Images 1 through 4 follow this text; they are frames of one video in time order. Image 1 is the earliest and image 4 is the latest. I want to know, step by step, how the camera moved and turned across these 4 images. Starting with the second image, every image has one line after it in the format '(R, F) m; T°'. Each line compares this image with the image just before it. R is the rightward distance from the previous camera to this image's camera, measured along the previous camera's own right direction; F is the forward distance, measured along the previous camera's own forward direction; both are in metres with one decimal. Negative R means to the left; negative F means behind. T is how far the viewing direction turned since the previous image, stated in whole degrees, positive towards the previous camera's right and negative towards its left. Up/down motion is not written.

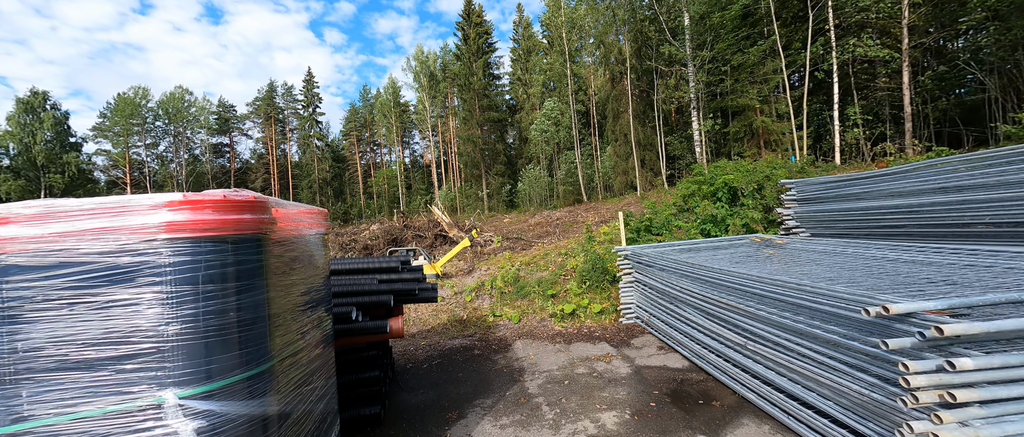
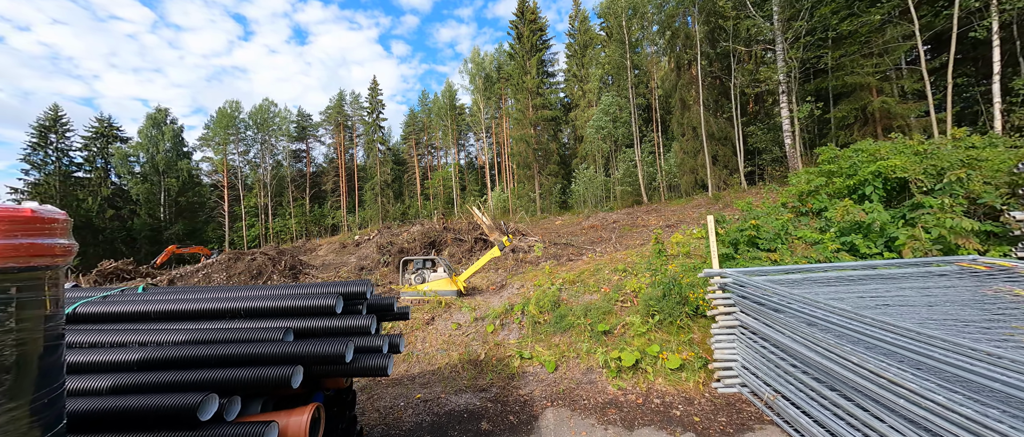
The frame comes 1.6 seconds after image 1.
(+0.2, +1.7) m; -9°
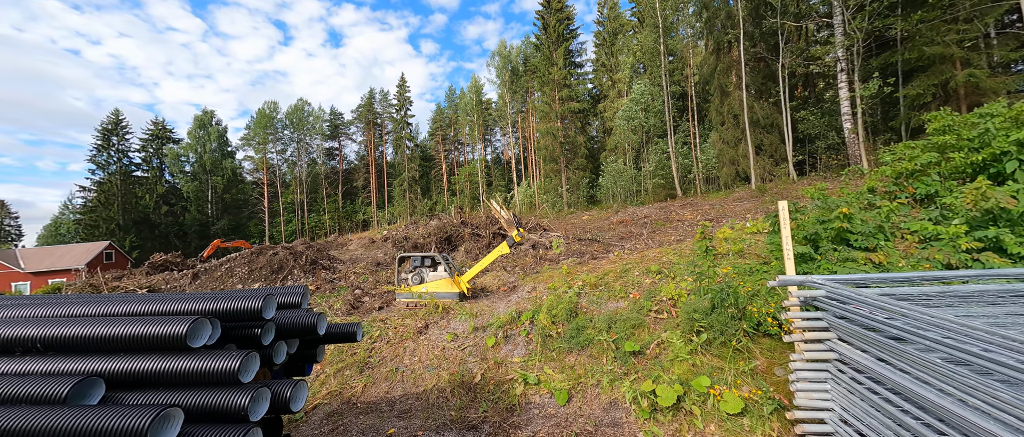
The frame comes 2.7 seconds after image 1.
(+0.3, +0.9) m; -5°
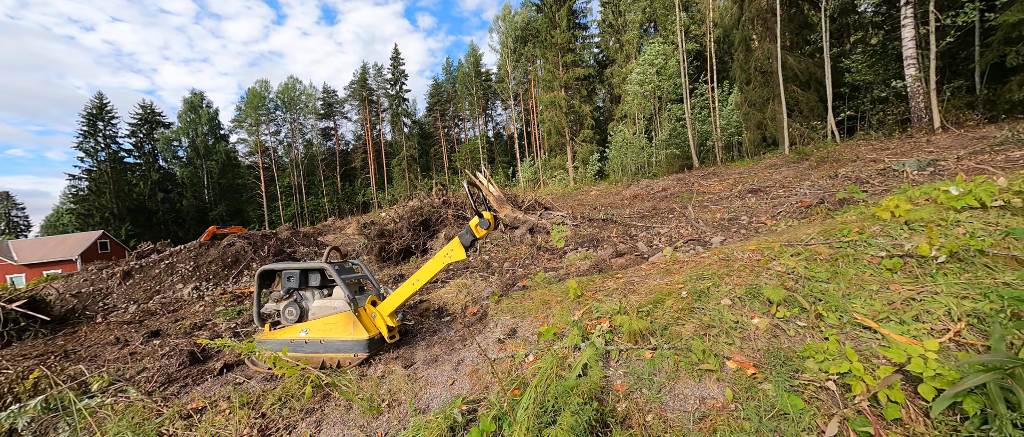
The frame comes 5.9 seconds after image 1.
(+0.4, +2.7) m; -1°
